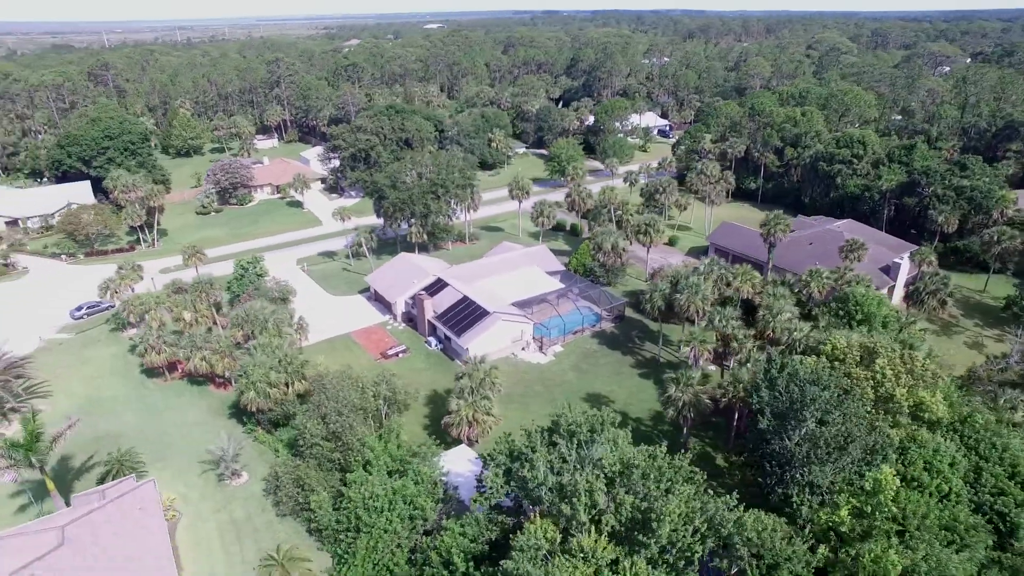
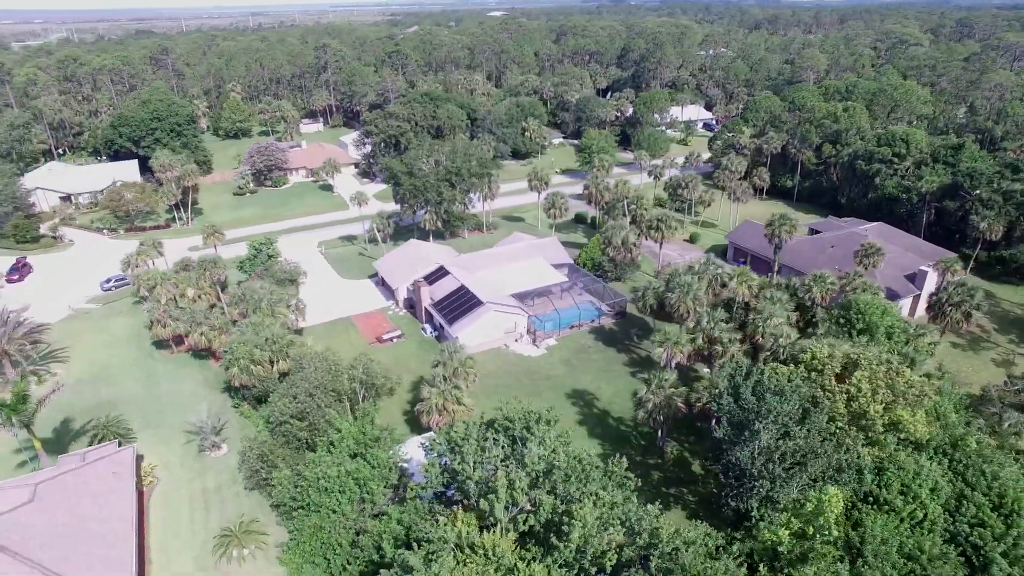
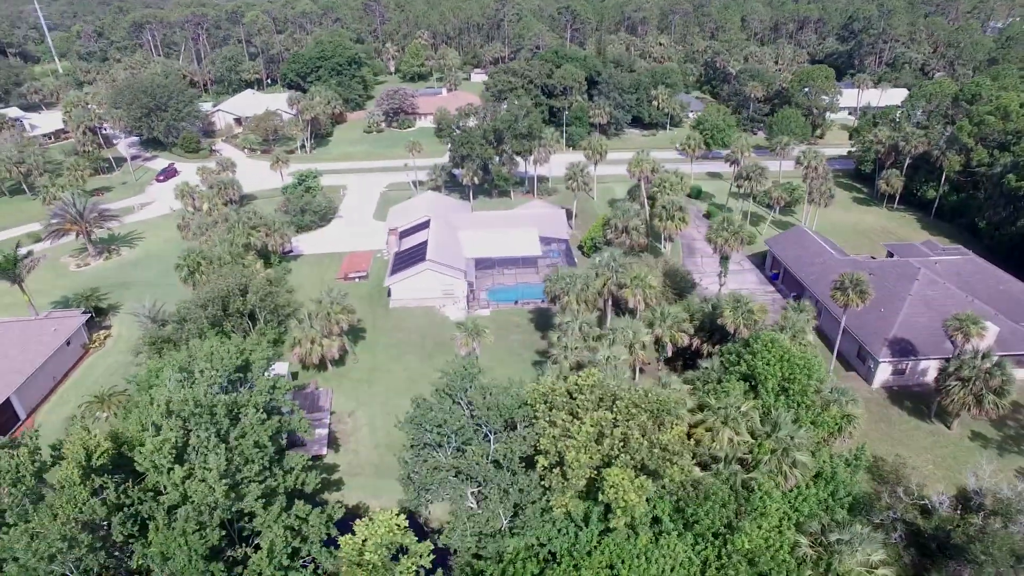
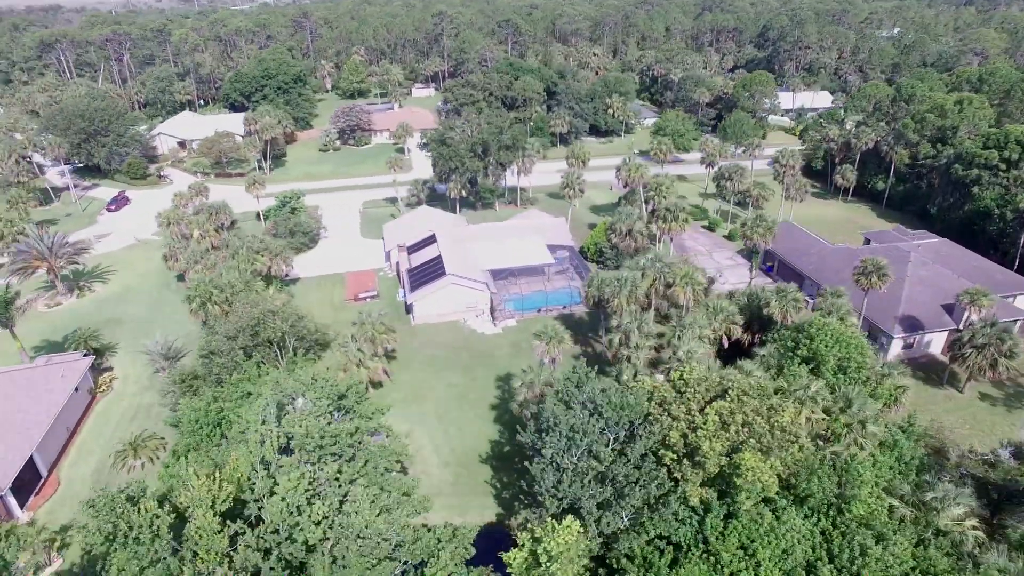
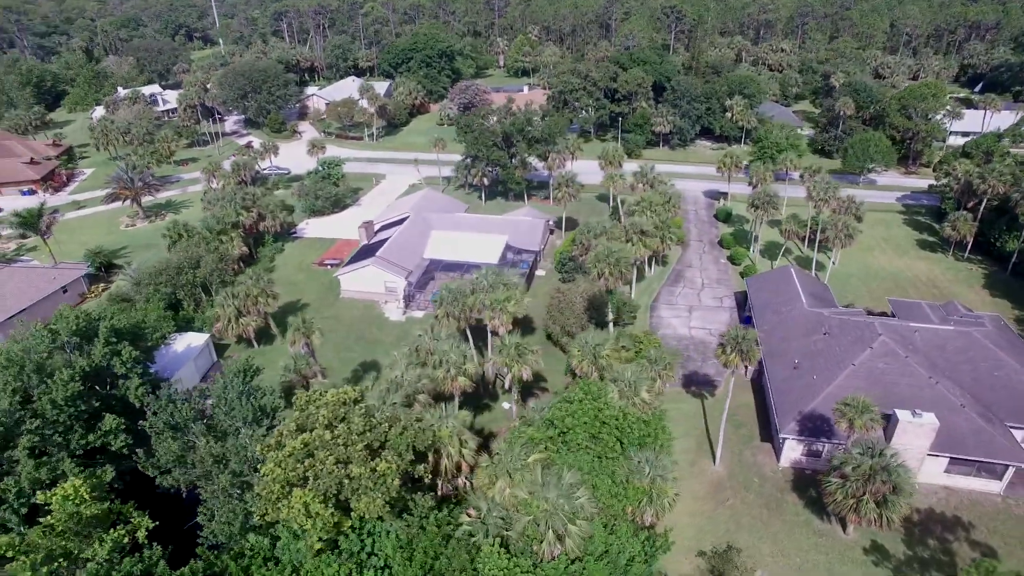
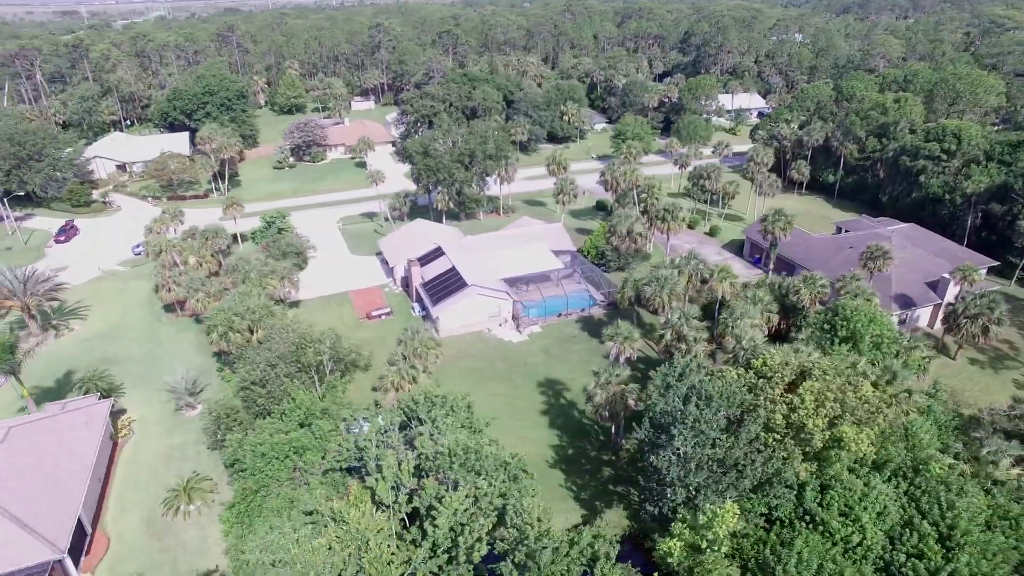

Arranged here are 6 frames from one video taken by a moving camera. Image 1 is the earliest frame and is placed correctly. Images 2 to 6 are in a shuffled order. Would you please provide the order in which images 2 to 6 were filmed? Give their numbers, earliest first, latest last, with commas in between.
2, 6, 4, 3, 5
